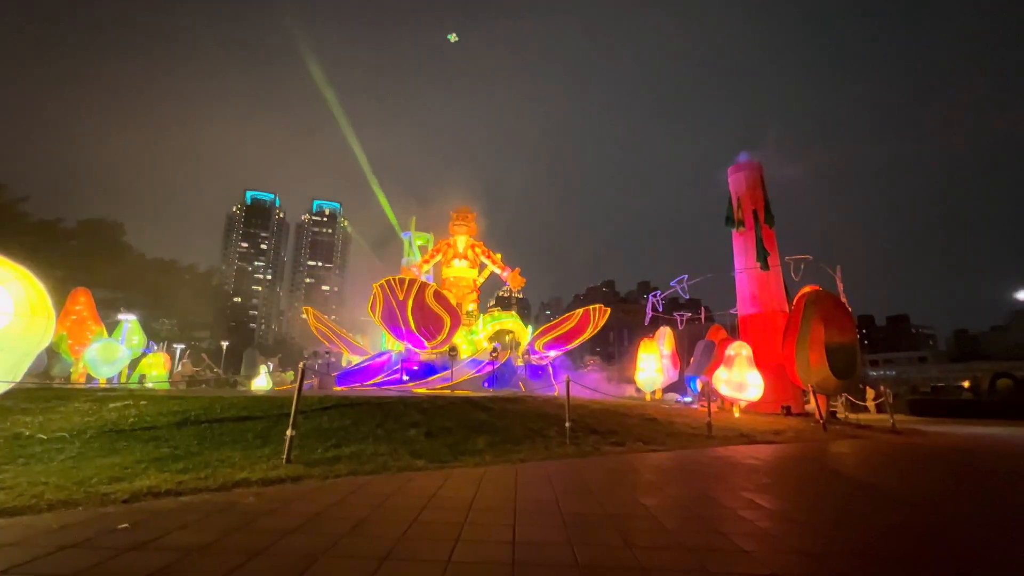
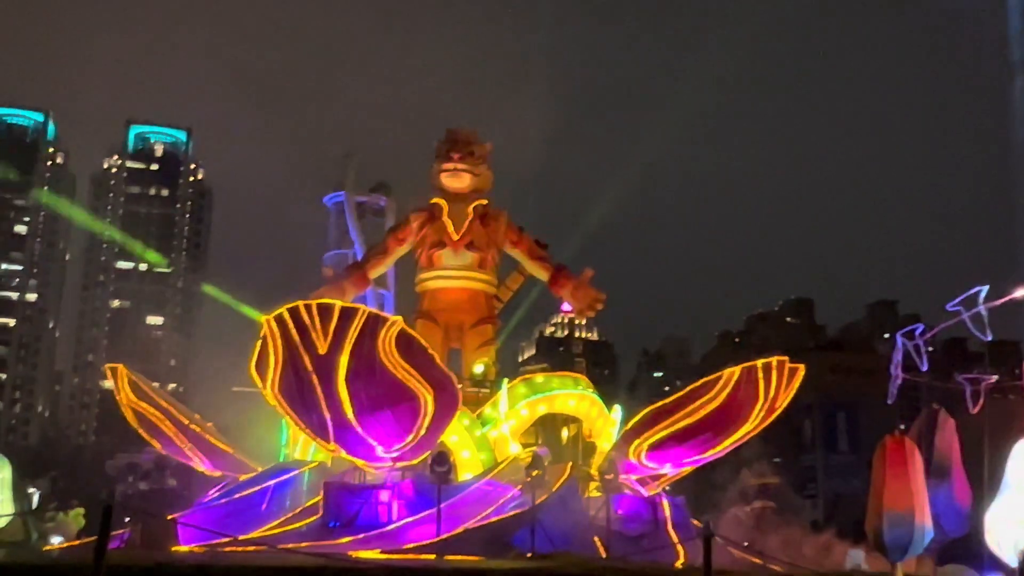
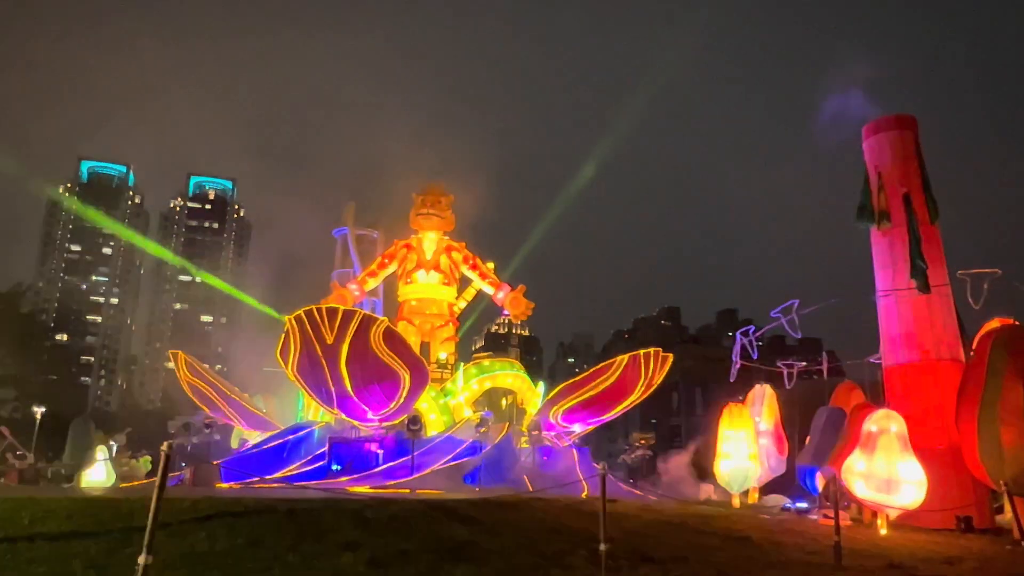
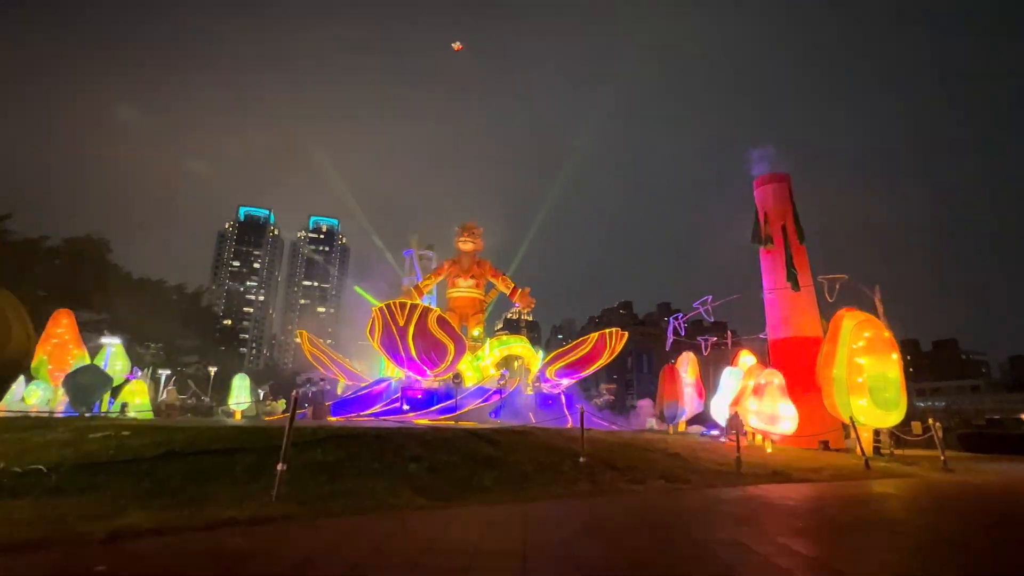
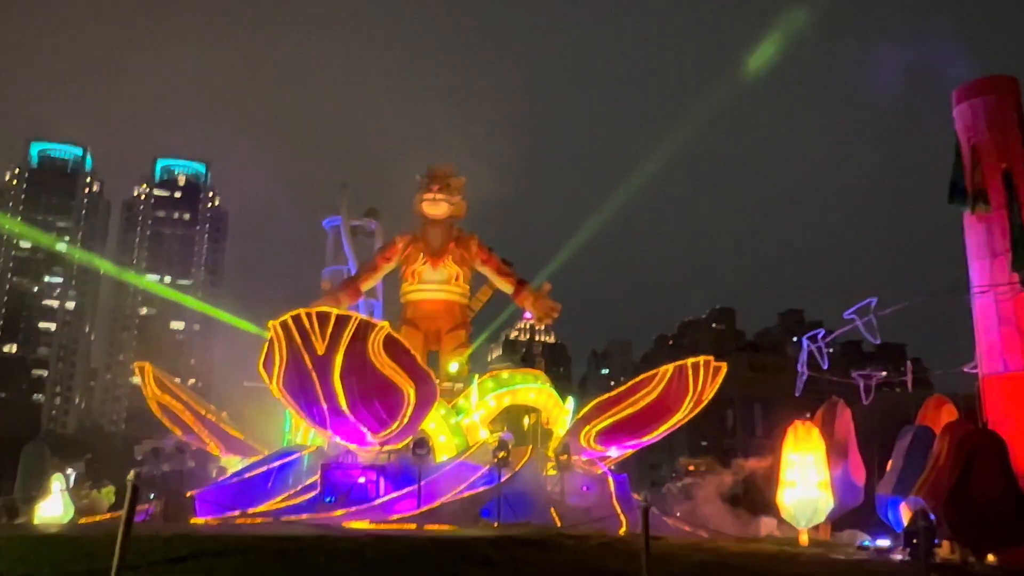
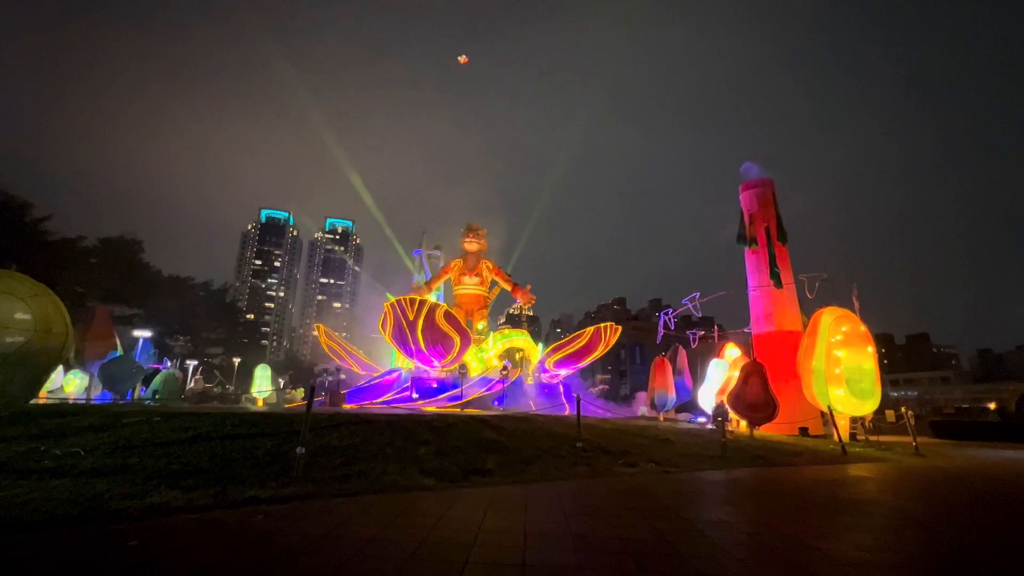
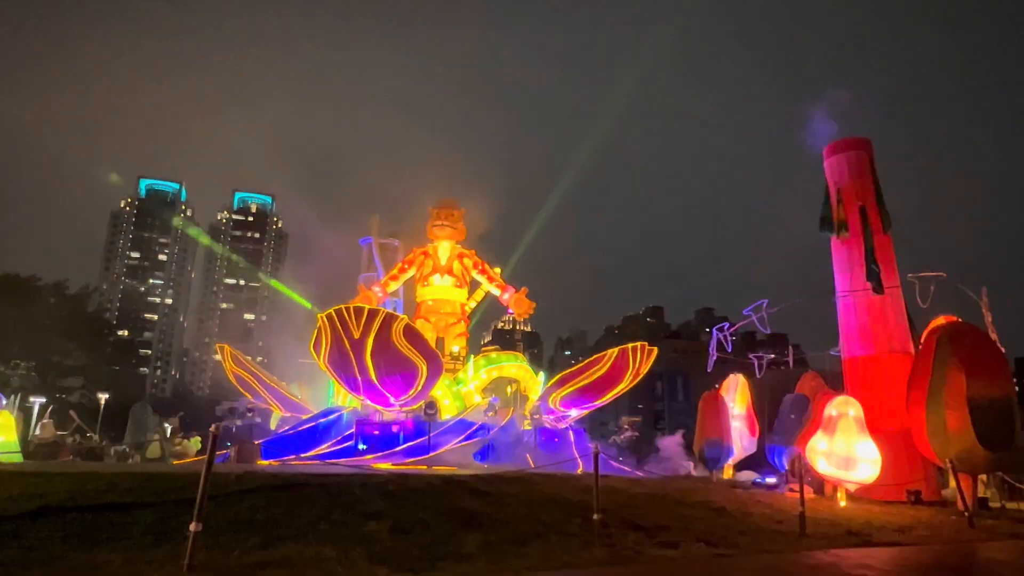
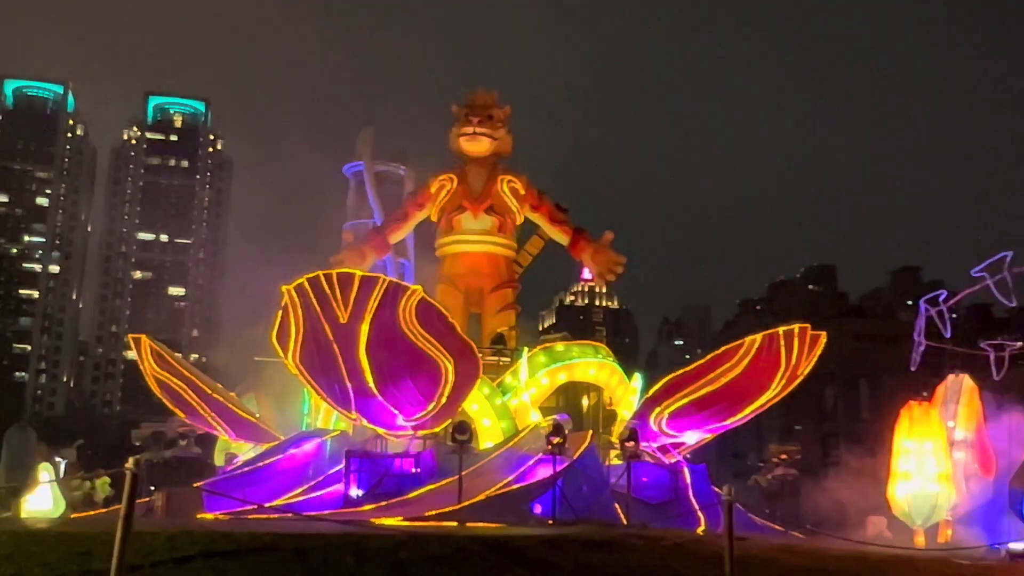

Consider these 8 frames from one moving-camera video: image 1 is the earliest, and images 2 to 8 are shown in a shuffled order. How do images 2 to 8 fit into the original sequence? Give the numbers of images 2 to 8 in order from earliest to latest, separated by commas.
6, 4, 7, 3, 5, 2, 8
